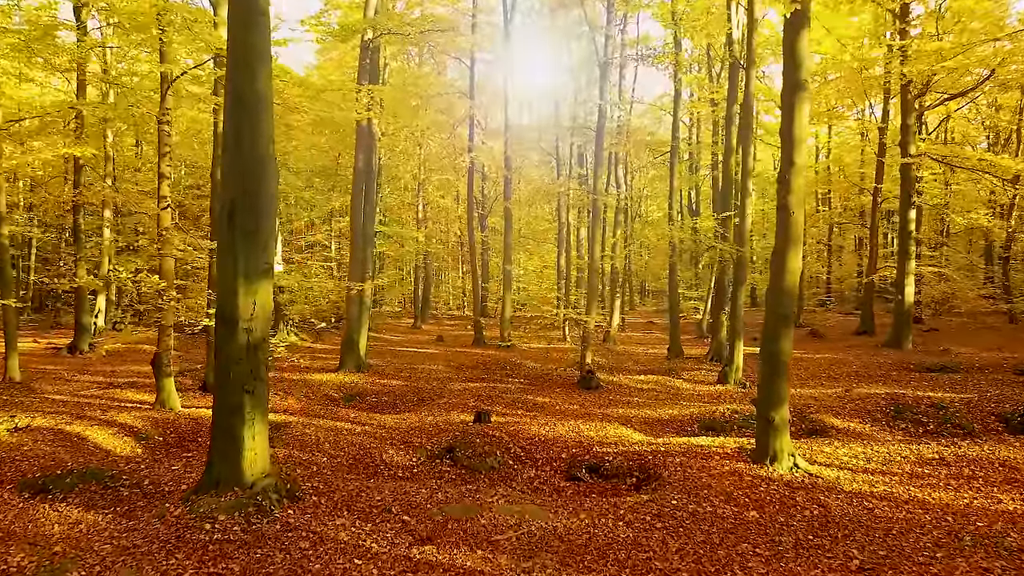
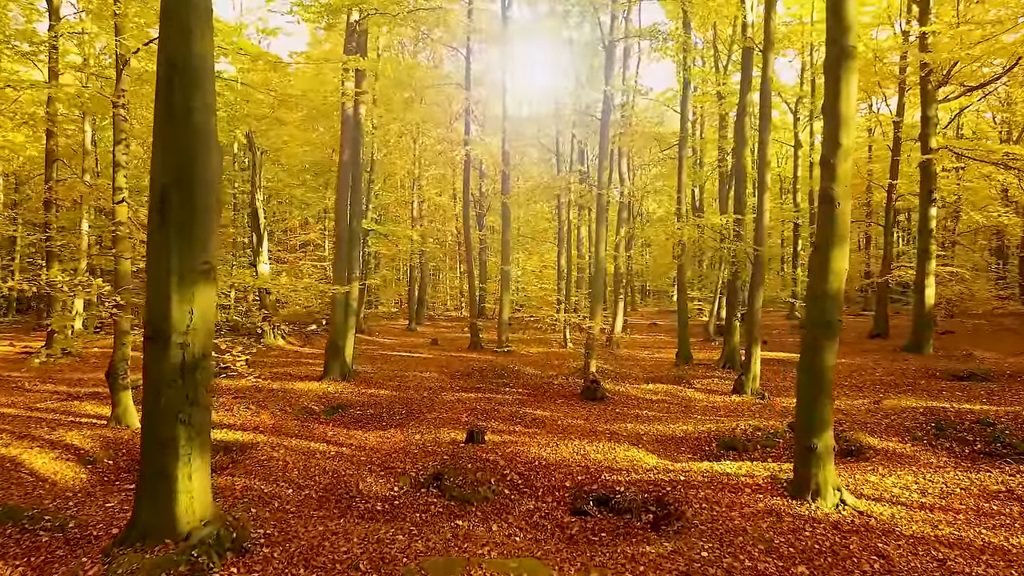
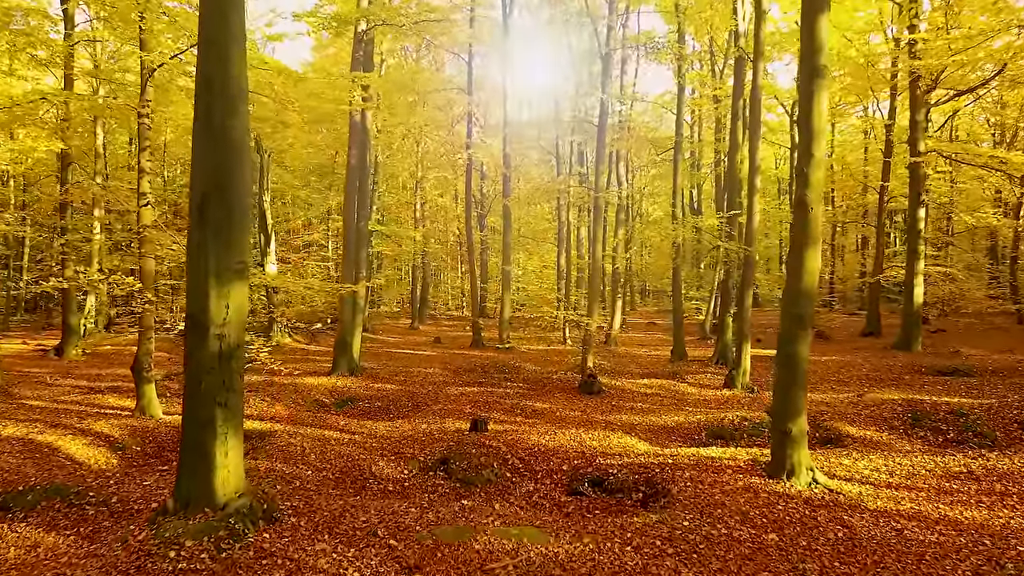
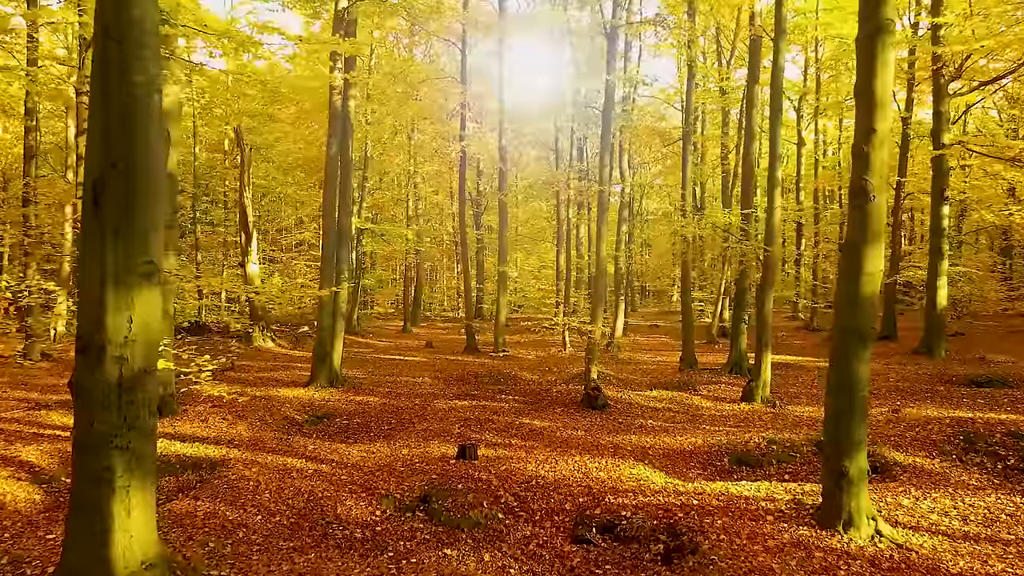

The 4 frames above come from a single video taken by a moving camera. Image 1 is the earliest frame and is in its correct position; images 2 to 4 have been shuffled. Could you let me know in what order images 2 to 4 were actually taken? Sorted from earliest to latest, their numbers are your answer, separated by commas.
3, 2, 4
